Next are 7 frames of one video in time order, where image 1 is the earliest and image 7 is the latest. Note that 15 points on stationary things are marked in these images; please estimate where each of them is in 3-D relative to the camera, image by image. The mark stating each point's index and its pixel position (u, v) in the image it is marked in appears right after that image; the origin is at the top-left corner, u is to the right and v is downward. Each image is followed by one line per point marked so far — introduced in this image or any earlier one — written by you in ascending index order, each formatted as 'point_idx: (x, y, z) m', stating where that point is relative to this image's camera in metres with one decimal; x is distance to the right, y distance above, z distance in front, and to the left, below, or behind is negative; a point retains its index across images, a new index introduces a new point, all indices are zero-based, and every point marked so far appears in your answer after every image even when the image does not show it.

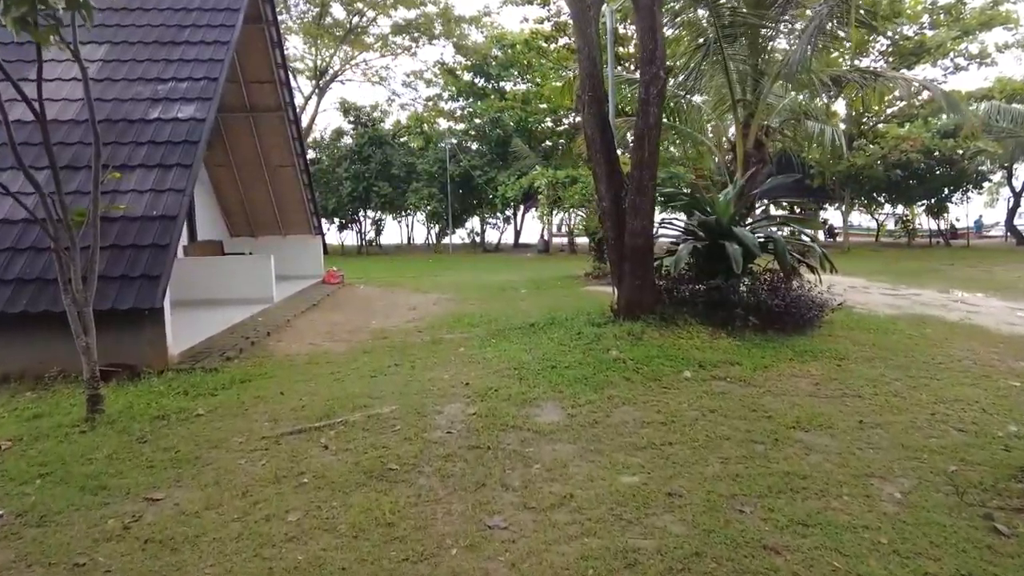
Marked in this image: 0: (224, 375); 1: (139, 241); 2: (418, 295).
0: (-2.5, -0.8, +5.8) m
1: (-3.4, +0.4, +6.1) m
2: (-1.6, -0.1, +11.4) m
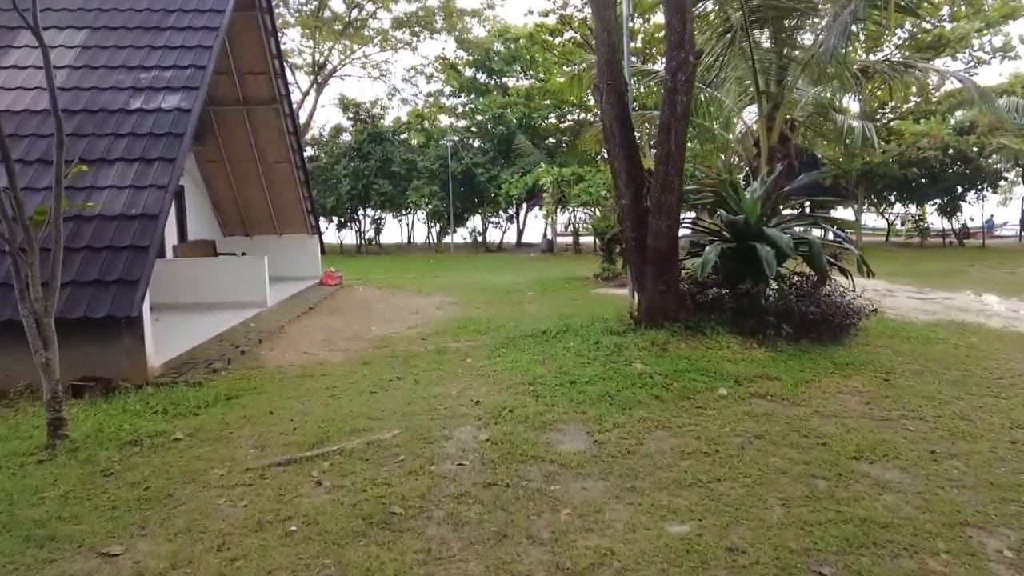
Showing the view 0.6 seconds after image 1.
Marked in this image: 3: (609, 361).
0: (-2.4, -0.8, +5.3) m
1: (-3.3, +0.4, +5.5) m
2: (-1.5, -0.2, +10.8) m
3: (+0.8, -0.6, +5.5) m
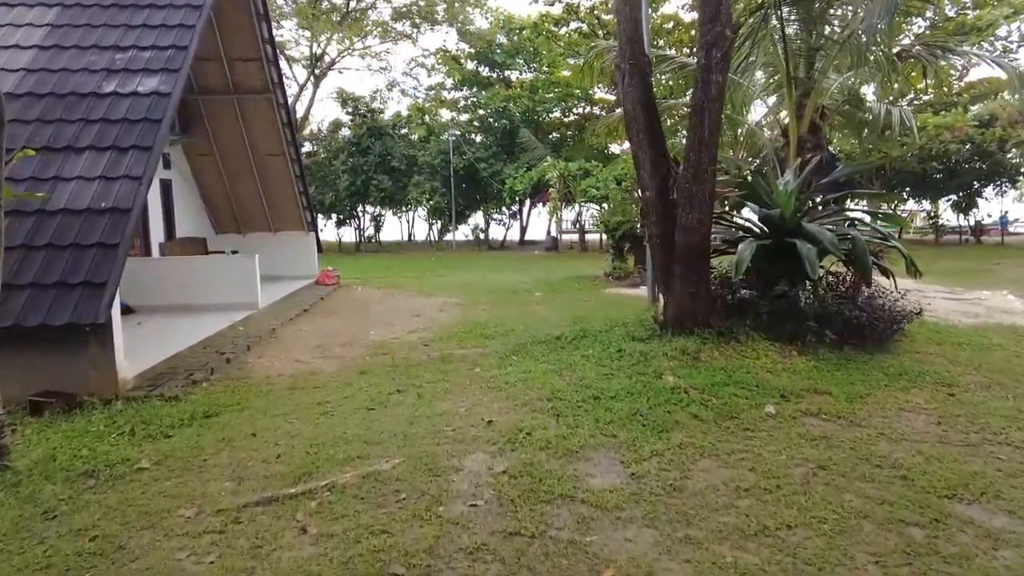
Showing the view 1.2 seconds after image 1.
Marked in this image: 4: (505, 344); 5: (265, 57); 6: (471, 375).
0: (-2.3, -0.8, +4.7) m
1: (-3.2, +0.4, +4.9) m
2: (-1.4, -0.2, +10.2) m
3: (+0.9, -0.6, +4.9) m
4: (-0.1, -0.6, +6.4) m
5: (-3.5, +3.2, +9.2) m
6: (-0.3, -0.7, +5.3) m
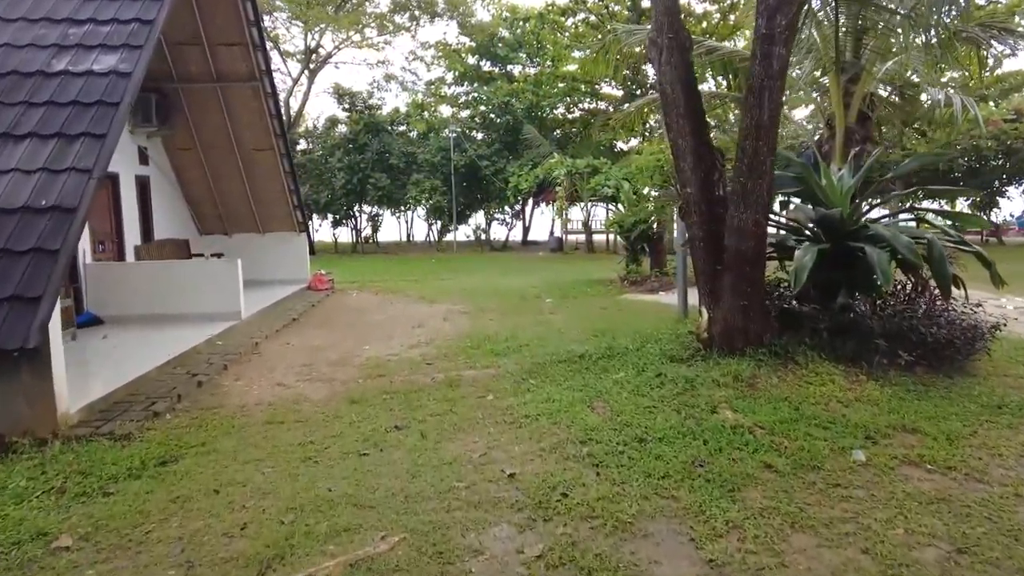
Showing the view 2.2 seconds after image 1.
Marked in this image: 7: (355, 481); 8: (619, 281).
0: (-2.2, -0.9, +3.8) m
1: (-3.1, +0.3, +4.1) m
2: (-1.3, -0.2, +9.4) m
3: (+1.1, -0.7, +4.1) m
4: (+0.1, -0.6, +5.6) m
5: (-3.3, +3.2, +8.4) m
6: (-0.2, -0.8, +4.5) m
7: (-0.8, -1.0, +3.3) m
8: (+1.9, +0.1, +11.4) m
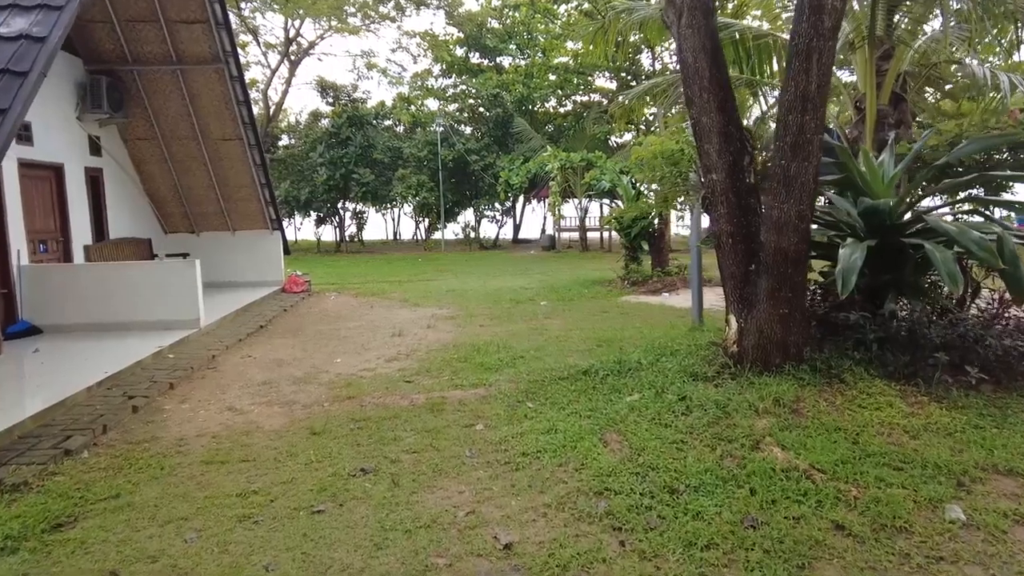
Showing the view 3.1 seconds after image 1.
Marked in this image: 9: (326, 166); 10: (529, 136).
0: (-2.2, -1.0, +3.0) m
1: (-3.1, +0.2, +3.2) m
2: (-1.4, -0.3, +8.6) m
3: (+1.0, -0.8, +3.3) m
4: (0.0, -0.7, +4.8) m
5: (-3.5, +3.1, +7.5) m
6: (-0.2, -0.8, +3.7) m
7: (-0.8, -1.0, +2.5) m
8: (+1.7, +0.1, +10.7) m
9: (-5.3, +3.5, +19.0) m
10: (+0.5, +4.2, +18.2) m
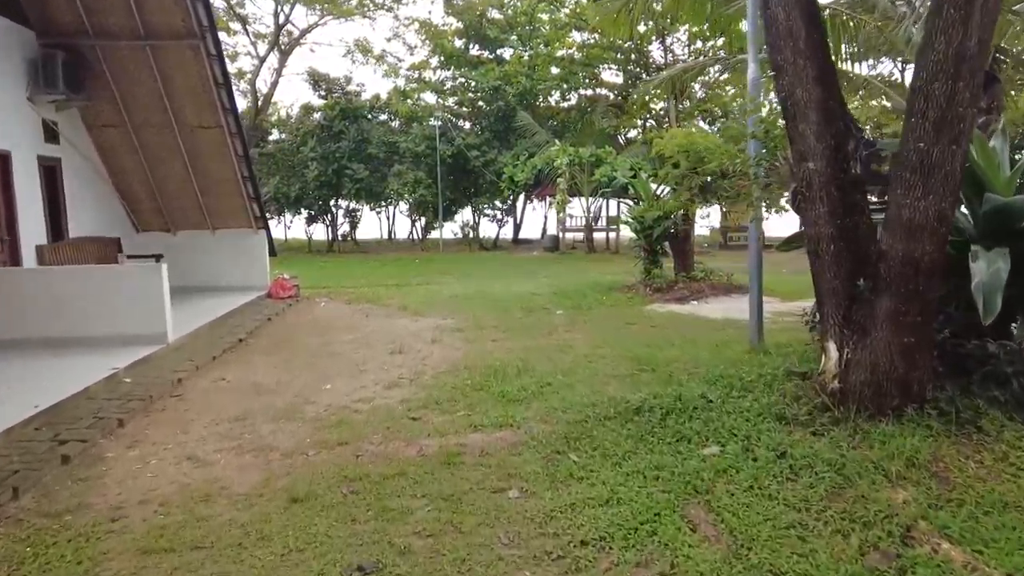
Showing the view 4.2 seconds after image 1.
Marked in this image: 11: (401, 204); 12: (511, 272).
0: (-2.0, -1.1, +2.0) m
1: (-2.9, +0.1, +2.3) m
2: (-1.2, -0.4, +7.6) m
3: (+1.3, -0.9, +2.4) m
4: (+0.2, -0.8, +3.8) m
5: (-3.3, +3.0, +6.5) m
6: (0.0, -0.9, +2.7) m
7: (-0.6, -1.1, +1.6) m
8: (+1.9, 0.0, +9.7) m
9: (-5.3, +3.5, +18.0) m
10: (+0.6, +4.1, +17.3) m
11: (-3.2, +2.4, +19.2) m
12: (0.0, +0.3, +12.9) m
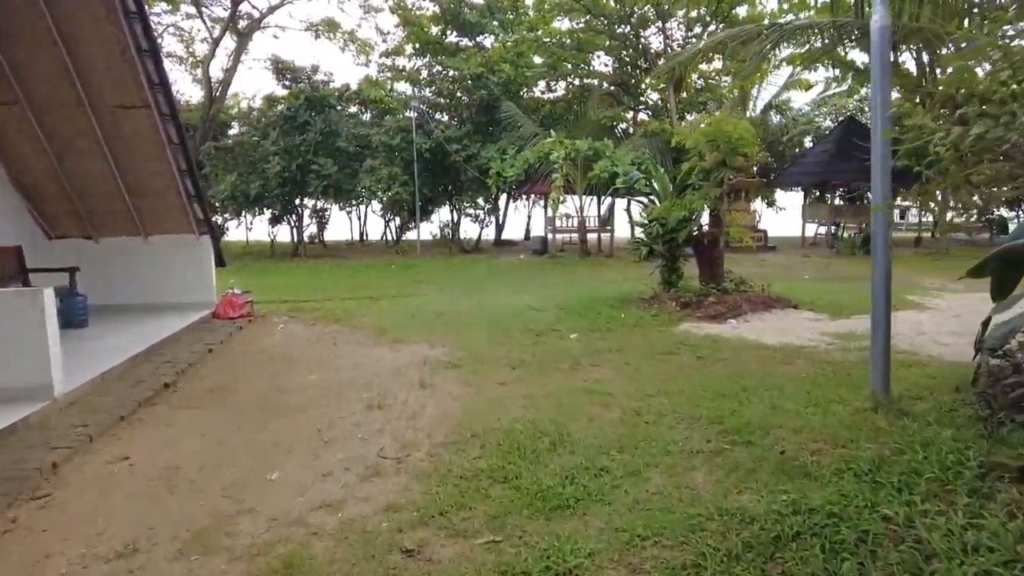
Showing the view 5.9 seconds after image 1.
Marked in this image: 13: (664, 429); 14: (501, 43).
0: (-1.7, -1.3, +0.5) m
1: (-2.6, -0.1, +0.6) m
2: (-1.2, -0.6, +6.0) m
3: (+1.5, -1.0, +0.9) m
4: (+0.4, -1.0, +2.3) m
5: (-3.2, +2.8, +4.9) m
6: (+0.2, -1.1, +1.2) m
7: (-0.3, -1.3, 0.0) m
8: (+1.8, -0.1, +8.3) m
9: (-5.7, +3.3, +16.2) m
10: (+0.2, +4.0, +15.8) m
11: (-3.7, +2.2, +17.5) m
12: (-0.2, +0.1, +11.4) m
13: (+0.9, -0.8, +3.7) m
14: (-0.3, +6.3, +16.8) m
